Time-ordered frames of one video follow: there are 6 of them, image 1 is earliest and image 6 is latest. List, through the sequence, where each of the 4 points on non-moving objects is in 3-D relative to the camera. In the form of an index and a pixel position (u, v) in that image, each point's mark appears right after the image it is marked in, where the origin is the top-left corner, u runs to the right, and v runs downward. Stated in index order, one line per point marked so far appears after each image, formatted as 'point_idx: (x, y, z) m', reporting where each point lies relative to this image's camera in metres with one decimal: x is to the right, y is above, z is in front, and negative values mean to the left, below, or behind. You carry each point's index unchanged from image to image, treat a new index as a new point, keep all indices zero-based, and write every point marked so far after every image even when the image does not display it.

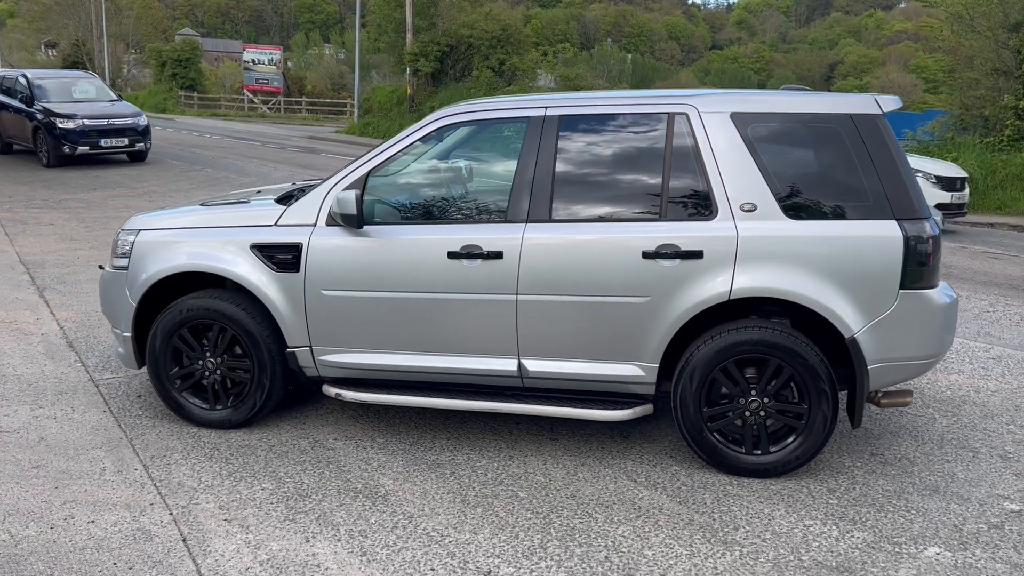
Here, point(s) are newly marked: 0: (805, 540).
0: (+1.2, -1.0, +3.4) m
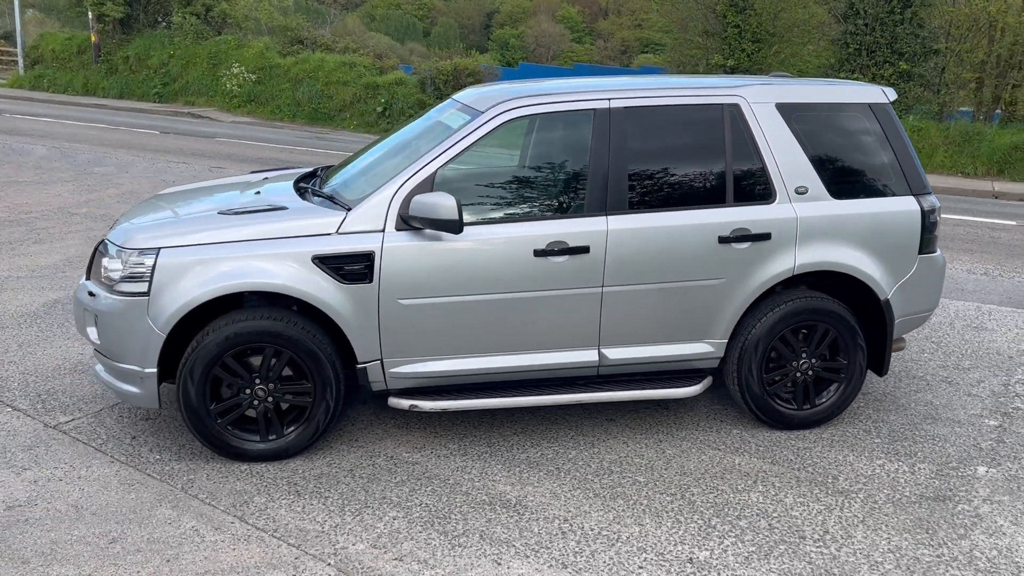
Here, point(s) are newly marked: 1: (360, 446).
0: (+1.8, -0.9, +4.0) m
1: (-0.7, -0.8, +4.2) m
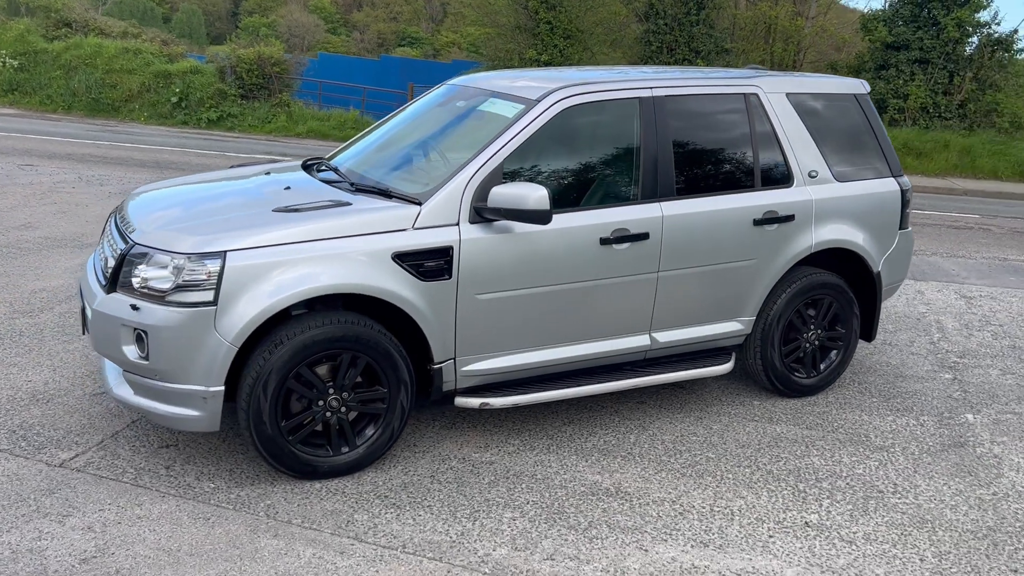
0: (+2.1, -0.7, +4.5) m
1: (-0.4, -0.7, +4.0) m
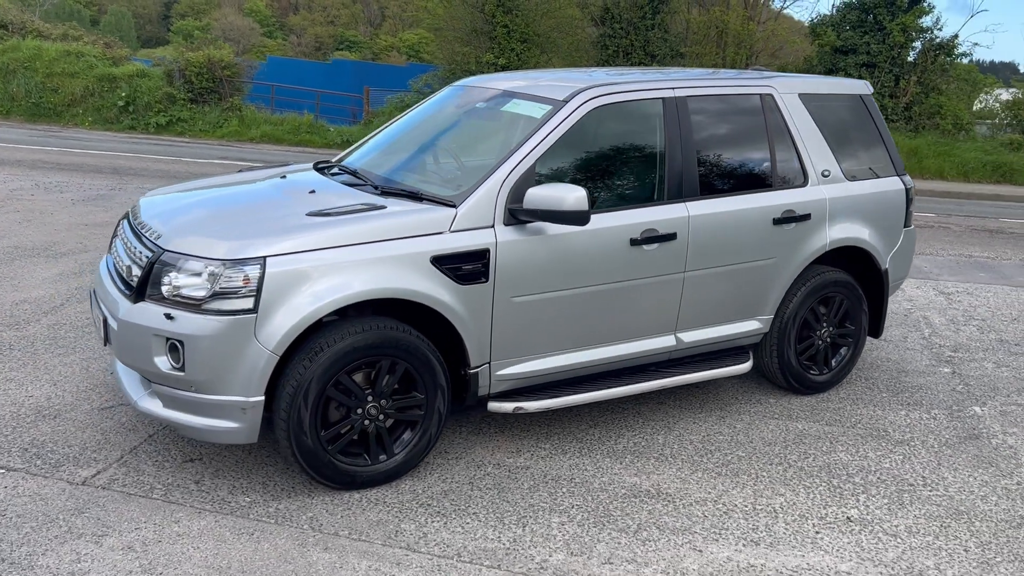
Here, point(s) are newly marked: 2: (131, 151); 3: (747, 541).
0: (+2.2, -0.7, +4.6) m
1: (-0.2, -0.8, +3.9) m
2: (-7.2, +2.6, +16.3) m
3: (+0.9, -1.0, +3.4) m
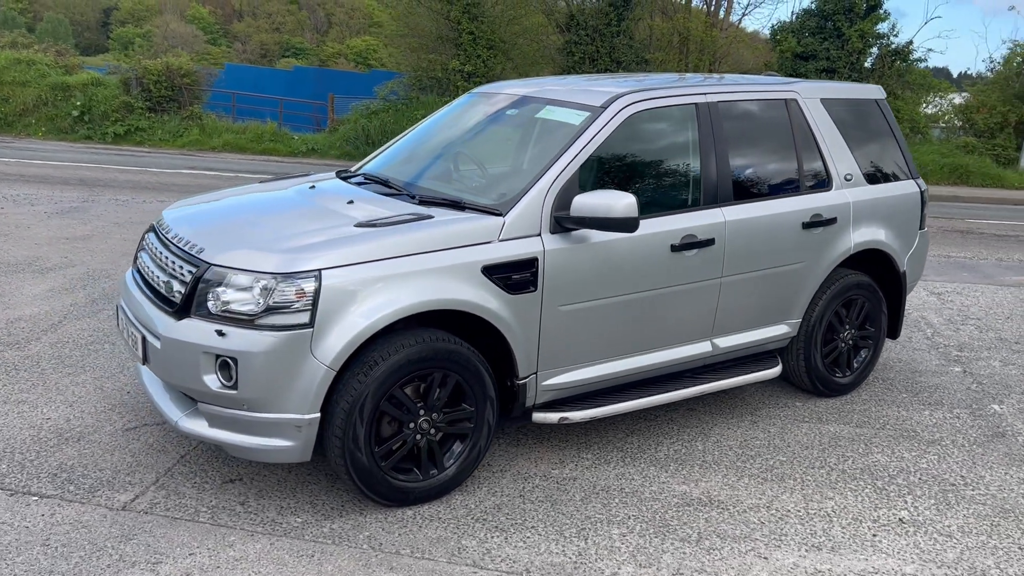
0: (+2.3, -0.7, +4.7) m
1: (0.0, -0.8, +3.9) m
2: (-7.7, +2.3, +15.9) m
3: (+1.1, -1.0, +3.4) m
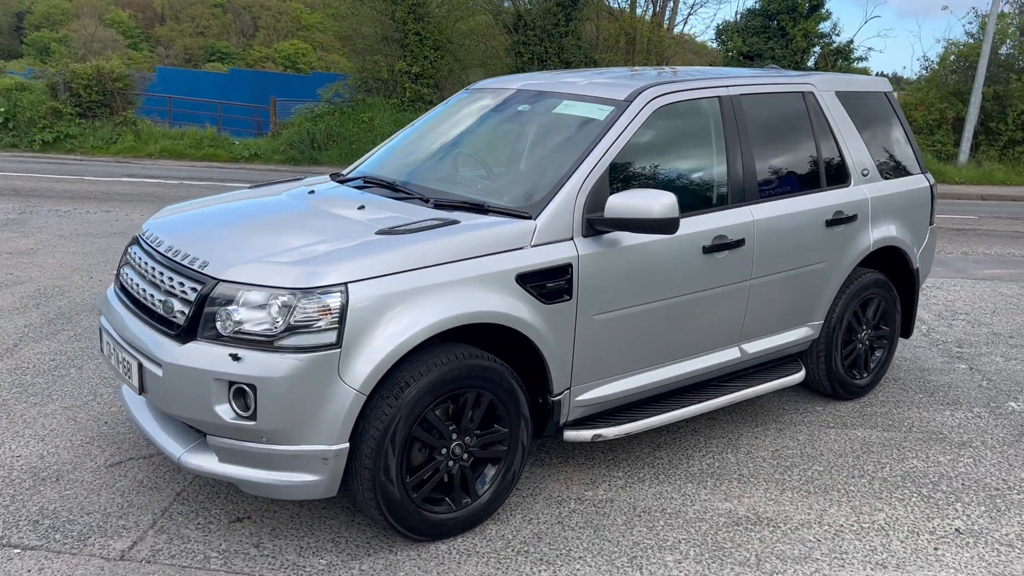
0: (+2.4, -0.7, +4.5) m
1: (+0.1, -0.8, +3.6) m
2: (-8.5, +2.0, +15.0) m
3: (+1.3, -1.0, +3.2) m
